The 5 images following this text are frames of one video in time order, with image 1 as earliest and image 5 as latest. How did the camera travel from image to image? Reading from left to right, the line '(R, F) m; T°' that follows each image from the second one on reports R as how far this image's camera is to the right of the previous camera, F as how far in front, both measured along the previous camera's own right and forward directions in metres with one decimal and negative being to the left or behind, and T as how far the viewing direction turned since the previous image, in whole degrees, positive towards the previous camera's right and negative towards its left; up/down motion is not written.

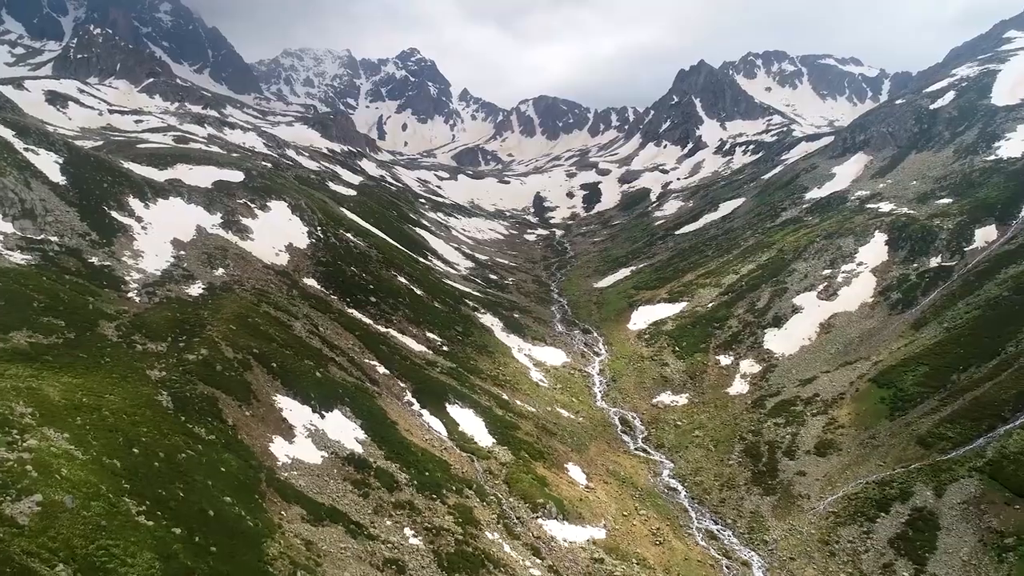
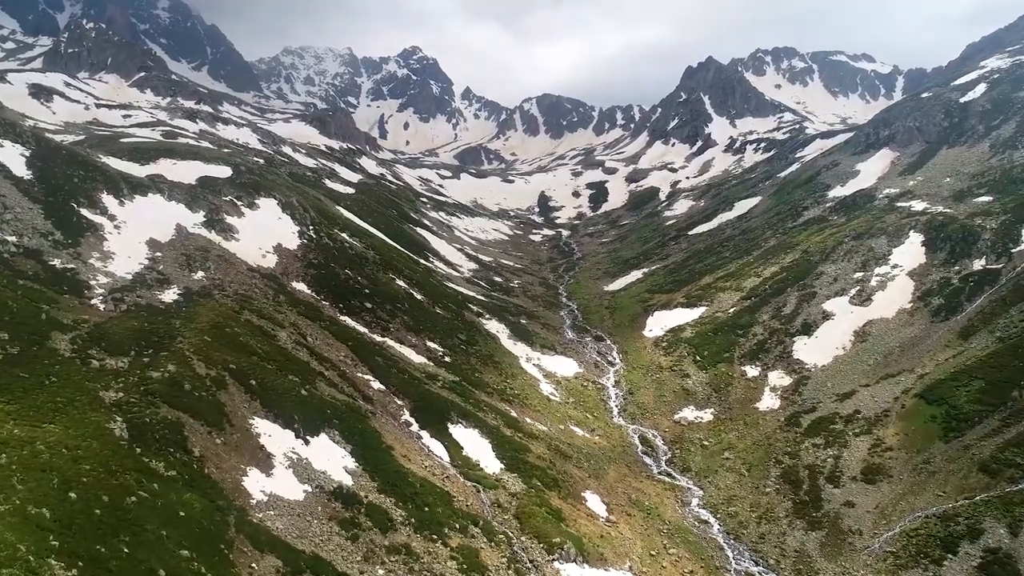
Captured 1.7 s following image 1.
(-0.7, +5.4) m; 0°
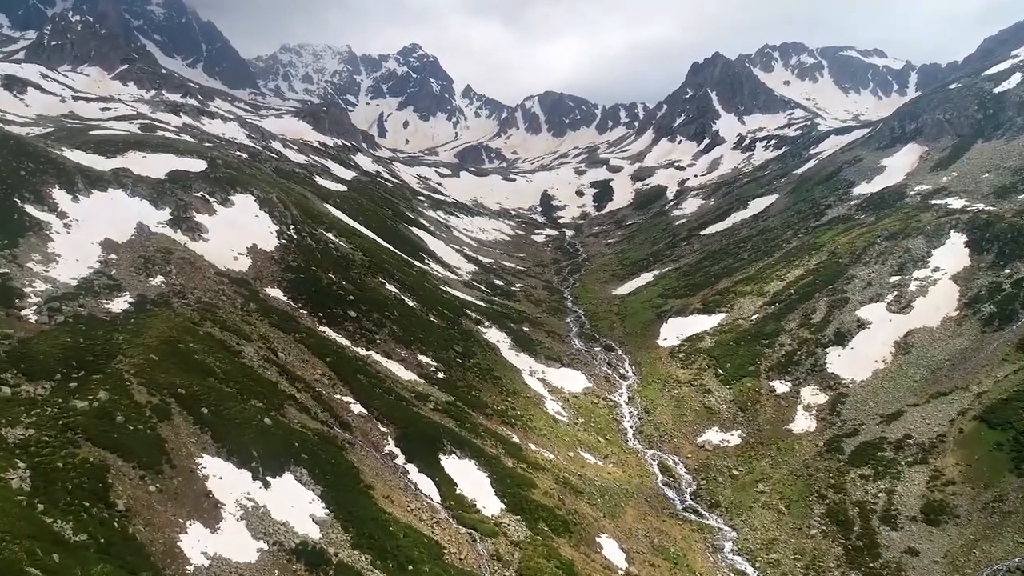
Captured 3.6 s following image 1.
(-0.1, +6.4) m; 0°
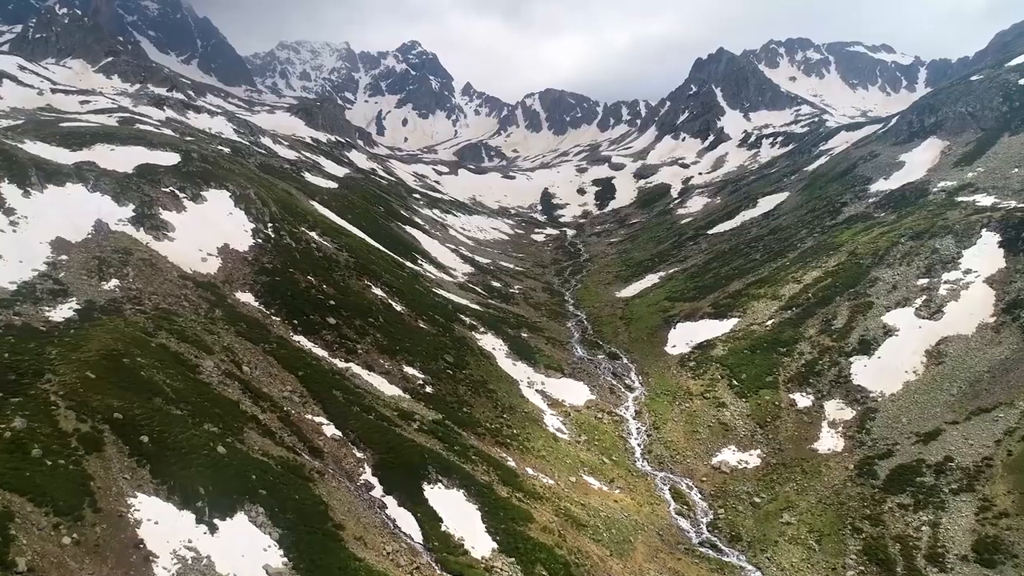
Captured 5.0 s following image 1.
(+0.4, +4.8) m; 0°
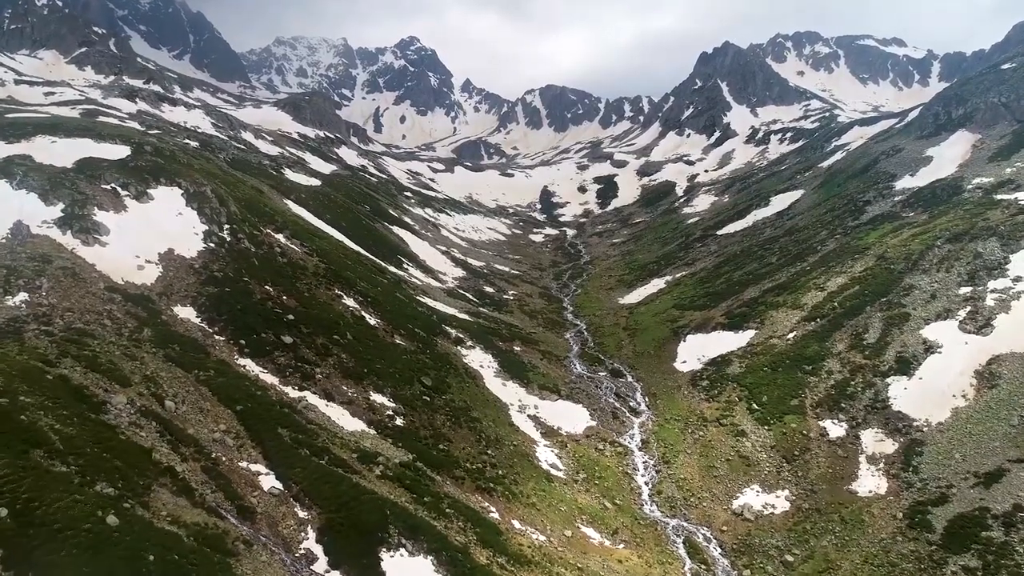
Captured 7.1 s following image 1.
(+1.1, +6.7) m; 0°
